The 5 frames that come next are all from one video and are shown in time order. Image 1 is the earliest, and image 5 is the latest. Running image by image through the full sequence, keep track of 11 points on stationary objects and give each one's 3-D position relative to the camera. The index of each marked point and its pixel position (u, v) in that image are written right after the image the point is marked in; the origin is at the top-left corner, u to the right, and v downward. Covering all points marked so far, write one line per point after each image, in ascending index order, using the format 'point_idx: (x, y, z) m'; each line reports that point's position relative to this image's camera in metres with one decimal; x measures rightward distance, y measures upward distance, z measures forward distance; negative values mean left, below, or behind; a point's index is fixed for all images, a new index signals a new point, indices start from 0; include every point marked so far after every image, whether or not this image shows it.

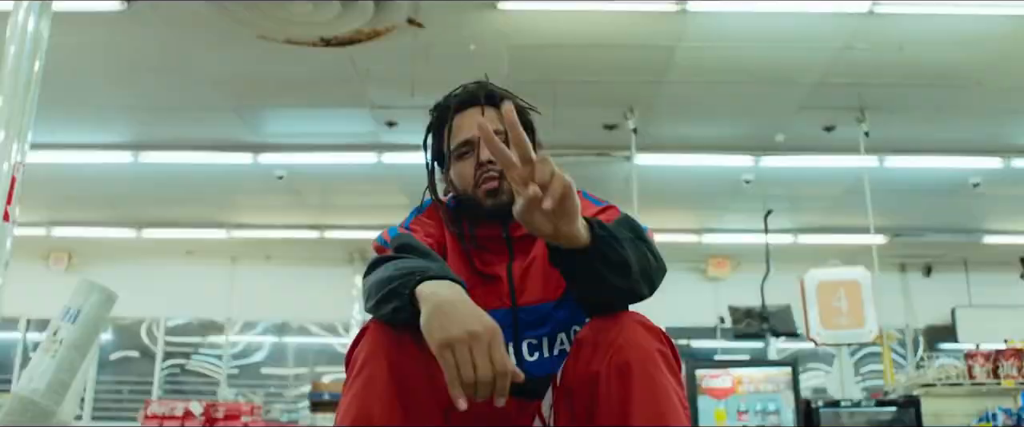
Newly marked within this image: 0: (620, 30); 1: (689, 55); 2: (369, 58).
0: (+0.5, +0.8, +4.2) m
1: (+0.8, +0.7, +4.4) m
2: (-0.7, +0.7, +4.5) m
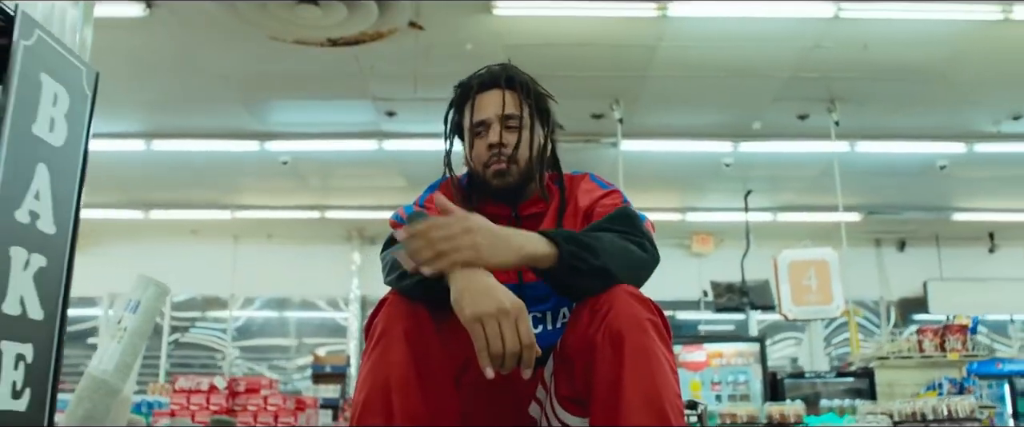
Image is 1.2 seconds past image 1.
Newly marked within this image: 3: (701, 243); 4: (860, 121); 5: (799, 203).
0: (+0.4, +0.9, +4.5) m
1: (+0.8, +0.8, +4.8) m
2: (-0.7, +0.8, +4.9) m
3: (+1.7, -0.2, +8.4) m
4: (+2.1, +0.6, +5.8) m
5: (+2.4, +0.1, +7.7) m
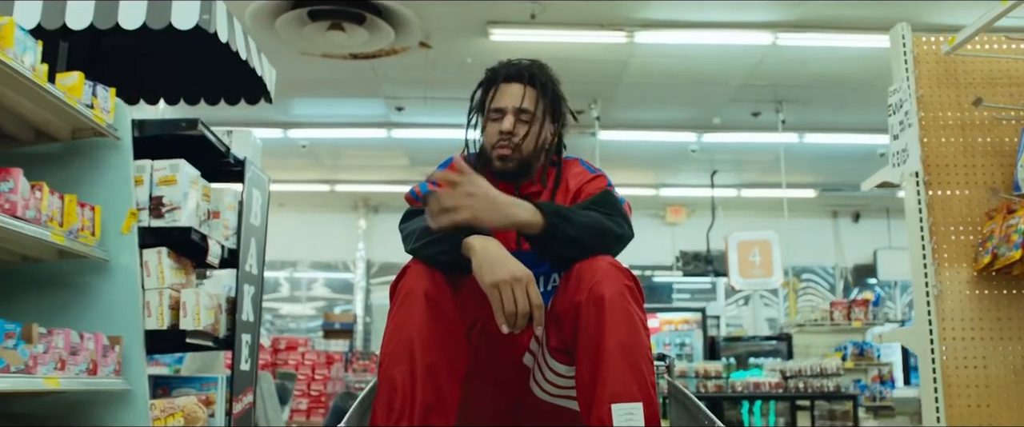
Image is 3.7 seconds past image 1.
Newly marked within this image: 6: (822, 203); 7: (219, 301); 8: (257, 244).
0: (+0.4, +0.9, +5.4) m
1: (+0.8, +0.9, +5.7) m
2: (-0.8, +0.9, +5.8) m
3: (+1.6, 0.0, +9.4) m
4: (+2.1, +0.7, +6.7) m
5: (+2.3, +0.3, +8.7) m
6: (+3.0, +0.1, +9.3) m
7: (-0.6, -0.2, +1.9) m
8: (-0.5, -0.1, +2.0) m
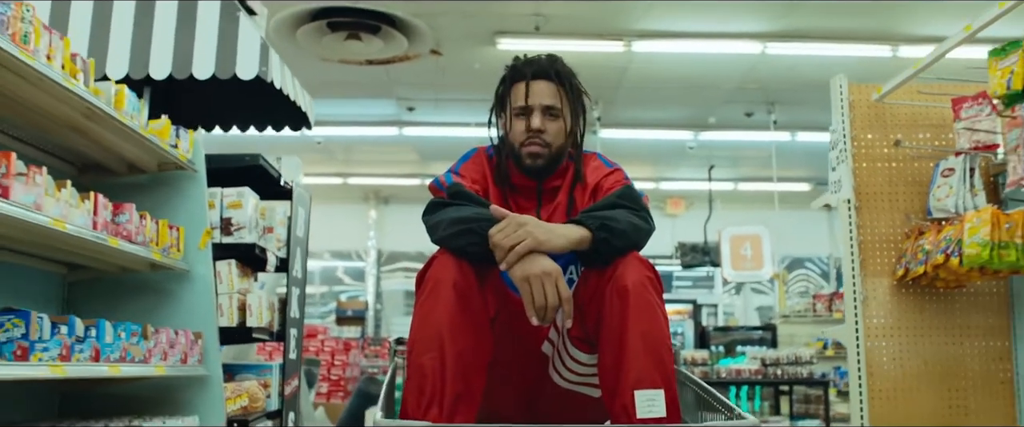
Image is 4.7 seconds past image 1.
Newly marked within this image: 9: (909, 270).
0: (+0.4, +0.9, +5.8) m
1: (+0.8, +0.9, +6.0) m
2: (-0.7, +0.9, +6.1) m
3: (+1.6, +0.1, +9.8) m
4: (+2.1, +0.7, +7.1) m
5: (+2.3, +0.4, +9.0) m
6: (+3.1, +0.2, +9.6) m
7: (-0.6, -0.2, +2.3) m
8: (-0.5, -0.1, +2.4) m
9: (+0.8, -0.1, +2.0) m
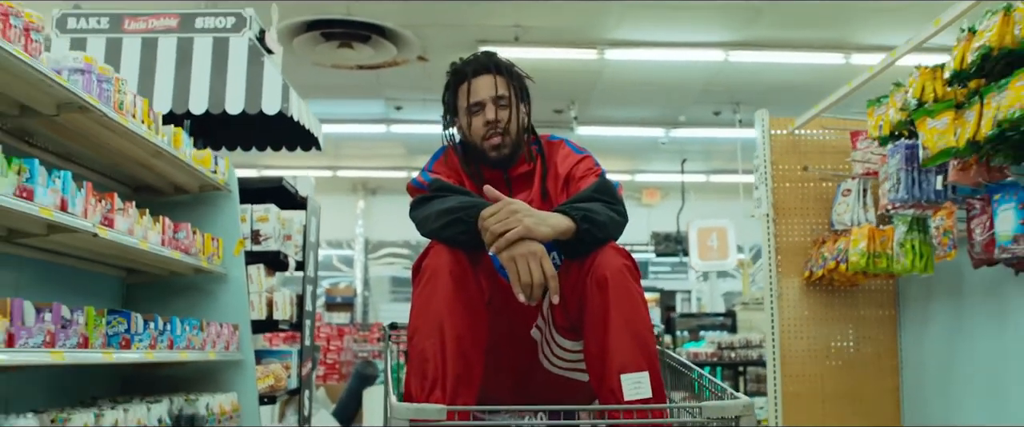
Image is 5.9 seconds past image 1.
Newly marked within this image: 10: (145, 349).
0: (+0.3, +1.0, +6.2) m
1: (+0.7, +0.9, +6.5) m
2: (-0.8, +0.9, +6.5) m
3: (+1.5, +0.2, +10.2) m
4: (+2.0, +0.8, +7.6) m
5: (+2.2, +0.5, +9.5) m
6: (+2.9, +0.3, +10.1) m
7: (-0.6, -0.2, +2.7) m
8: (-0.6, -0.1, +2.9) m
9: (+0.8, -0.1, +2.4) m
10: (-0.7, -0.3, +1.8) m
